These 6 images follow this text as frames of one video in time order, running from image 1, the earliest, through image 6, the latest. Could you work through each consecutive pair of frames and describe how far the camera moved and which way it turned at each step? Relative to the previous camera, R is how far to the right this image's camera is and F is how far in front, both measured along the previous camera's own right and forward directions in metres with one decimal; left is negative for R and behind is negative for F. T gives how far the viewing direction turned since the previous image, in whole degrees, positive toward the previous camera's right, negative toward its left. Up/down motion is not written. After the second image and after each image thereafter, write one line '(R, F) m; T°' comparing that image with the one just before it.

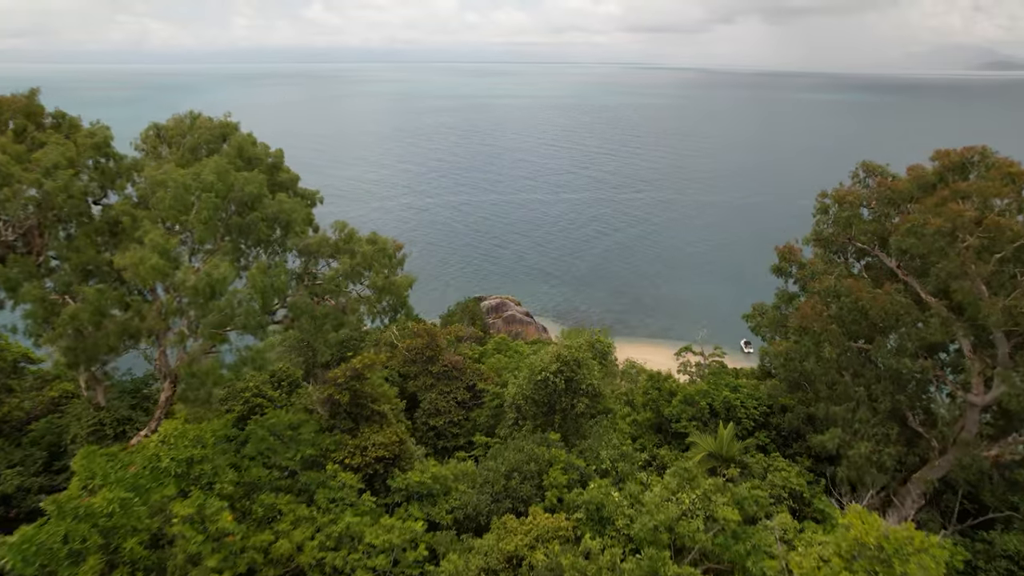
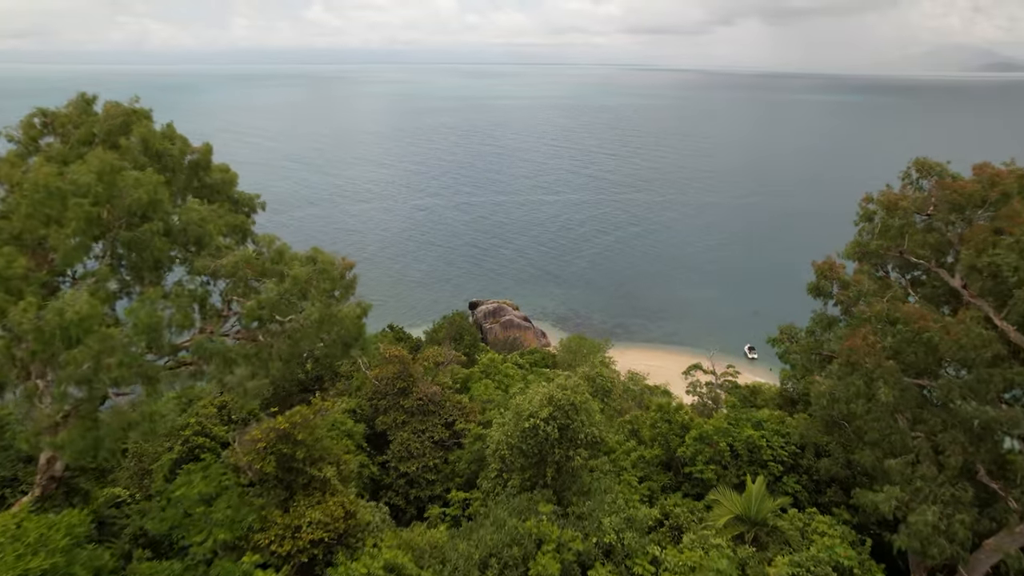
(+0.3, +2.2) m; 0°
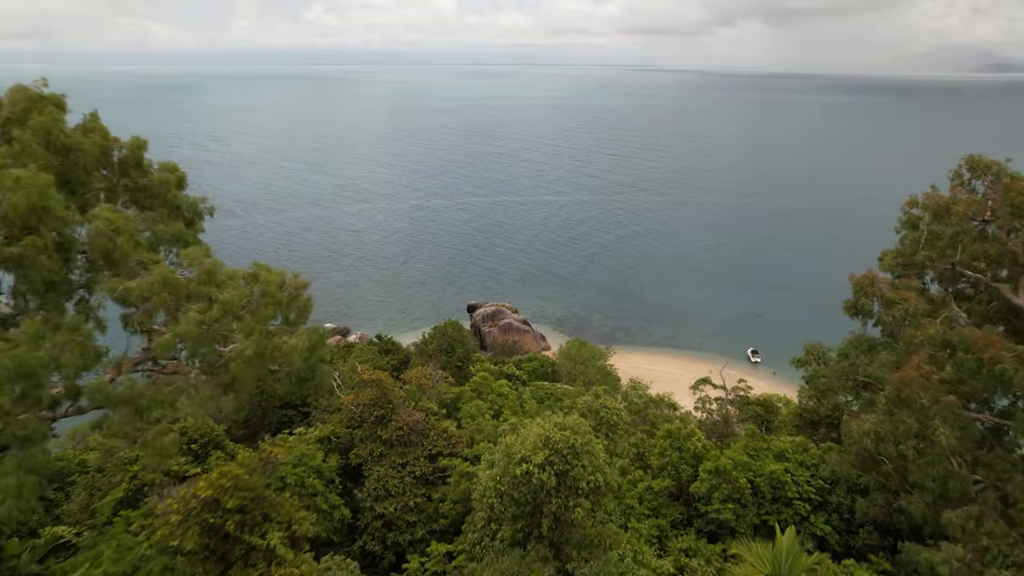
(+0.2, +1.5) m; 0°
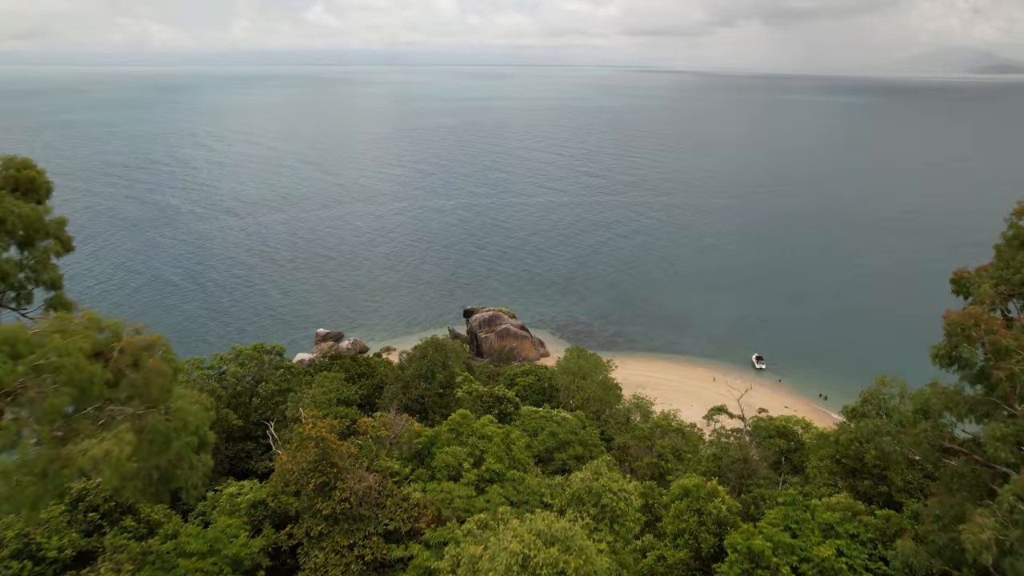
(+0.4, +2.5) m; 0°
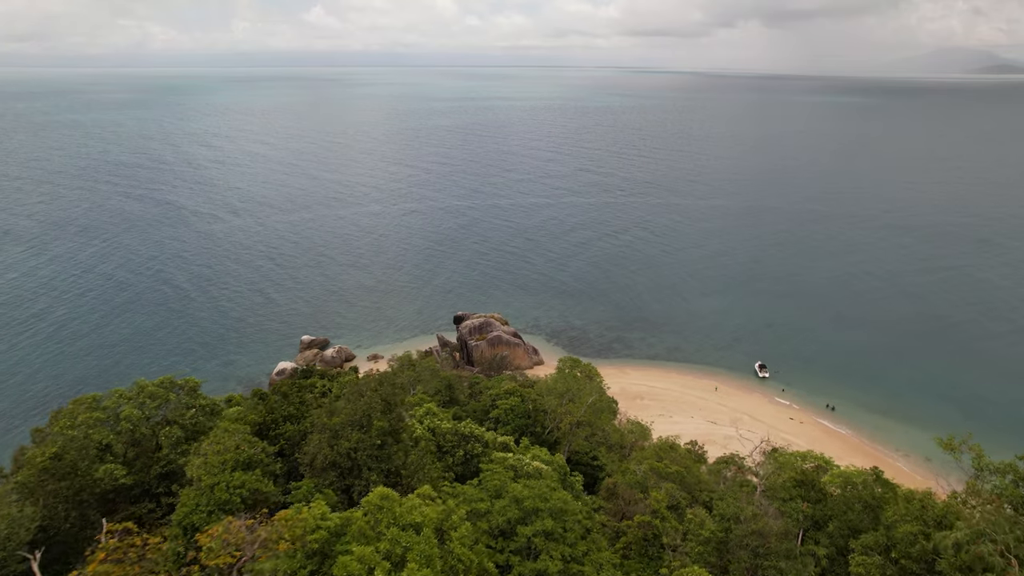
(+1.1, +3.5) m; 0°
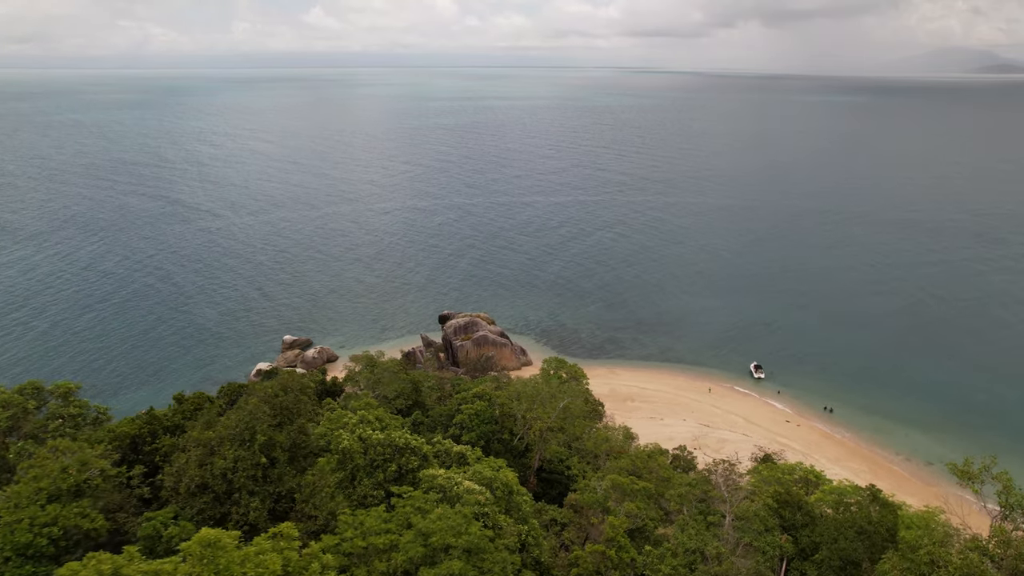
(+1.7, +2.5) m; 0°
